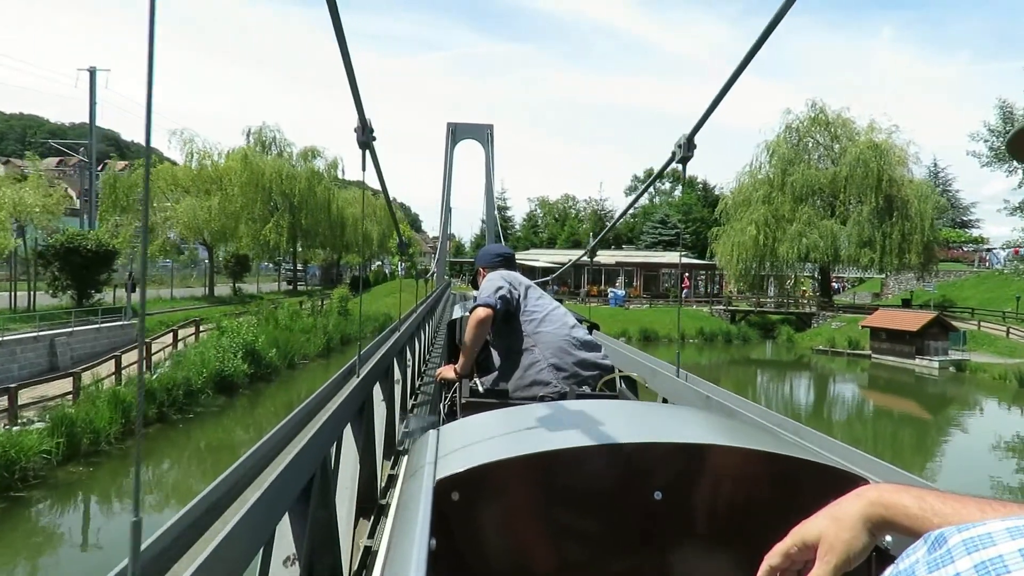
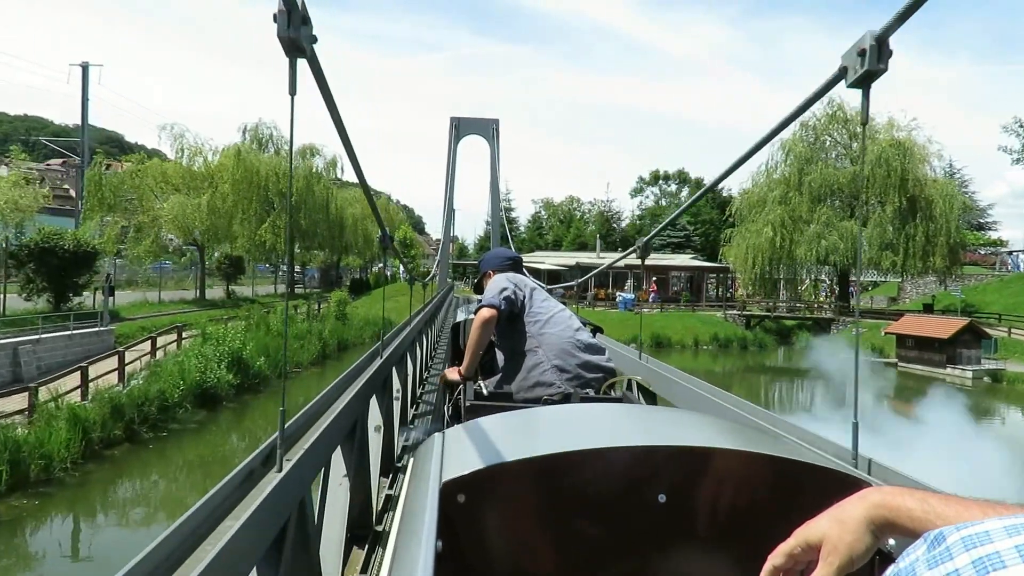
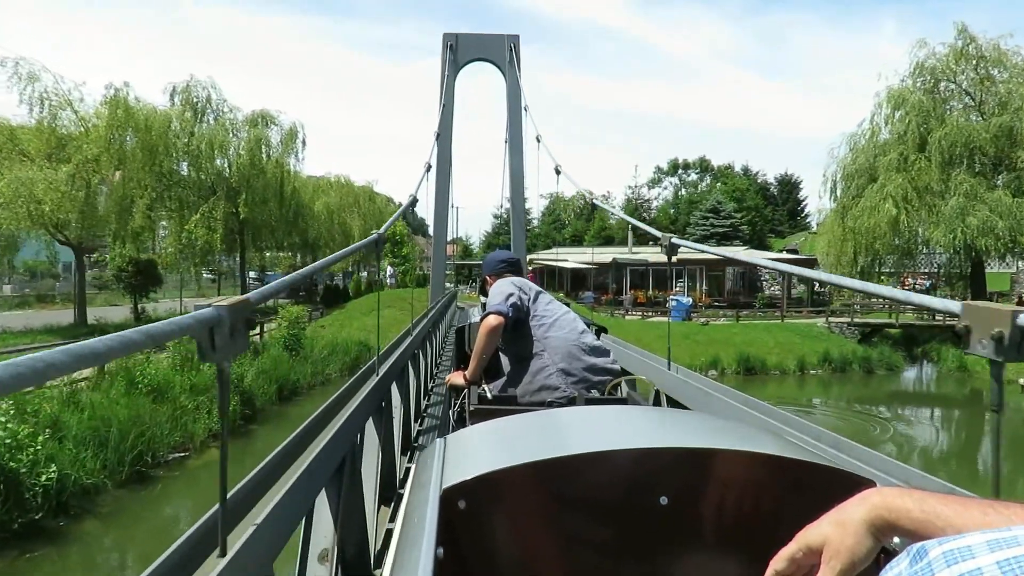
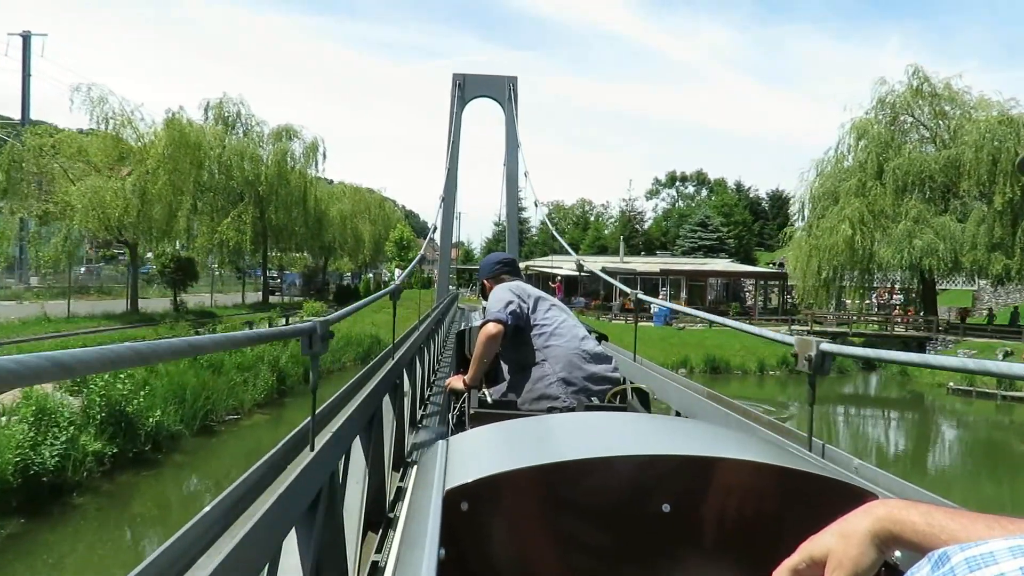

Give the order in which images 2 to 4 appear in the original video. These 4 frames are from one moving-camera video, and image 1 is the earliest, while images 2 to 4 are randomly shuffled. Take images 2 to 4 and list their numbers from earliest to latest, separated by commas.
2, 4, 3
